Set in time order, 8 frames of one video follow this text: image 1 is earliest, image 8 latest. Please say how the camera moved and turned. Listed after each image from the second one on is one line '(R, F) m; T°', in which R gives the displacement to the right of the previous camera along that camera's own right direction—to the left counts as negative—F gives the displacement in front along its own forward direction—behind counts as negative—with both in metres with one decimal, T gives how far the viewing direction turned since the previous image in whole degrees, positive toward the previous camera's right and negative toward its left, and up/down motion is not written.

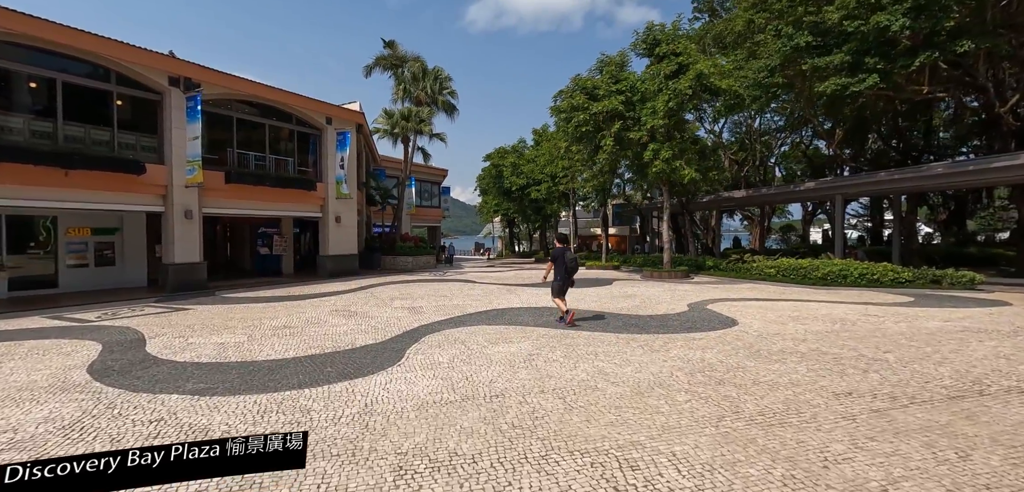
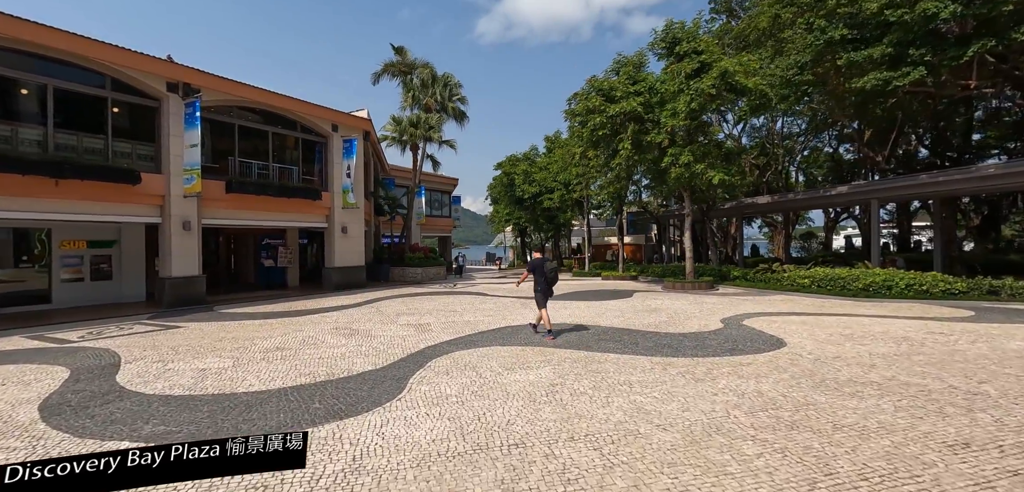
(-0.1, +0.9) m; -1°
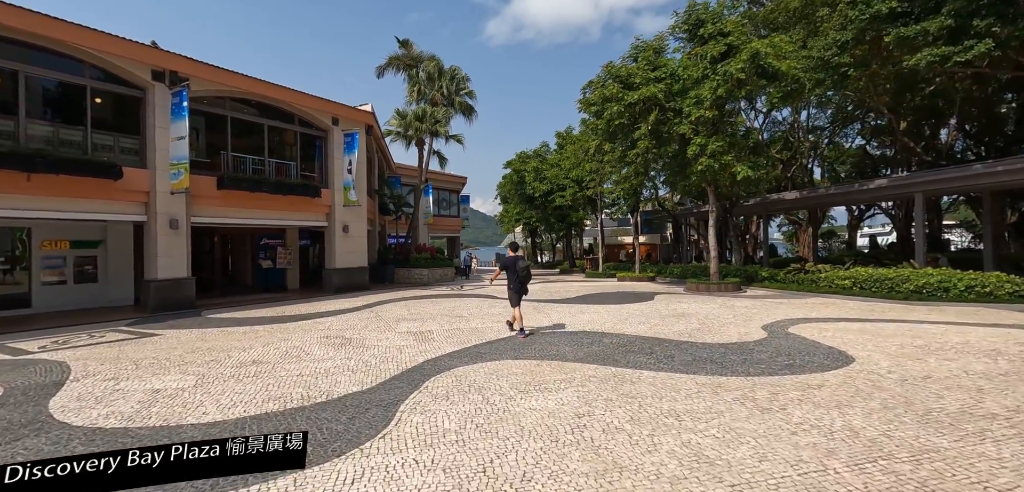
(-0.1, +1.2) m; -1°
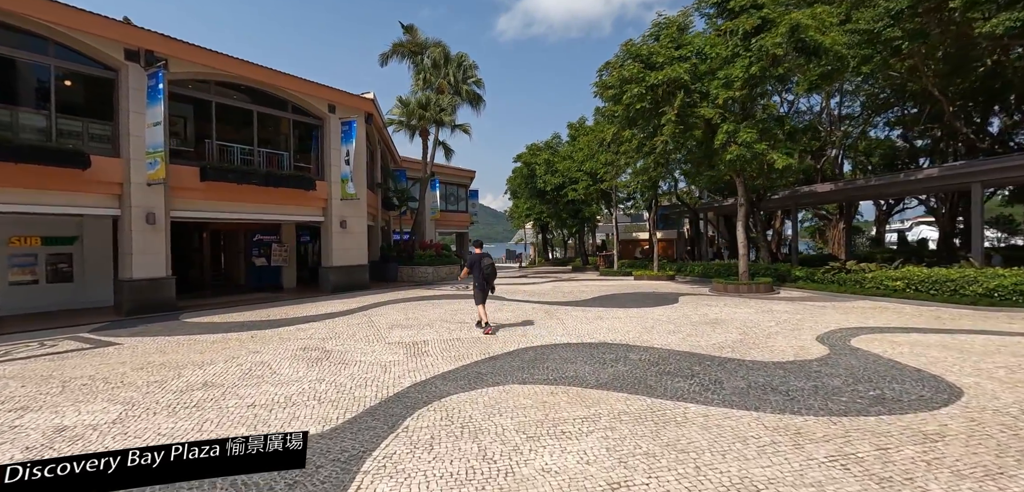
(0.0, +1.4) m; -1°
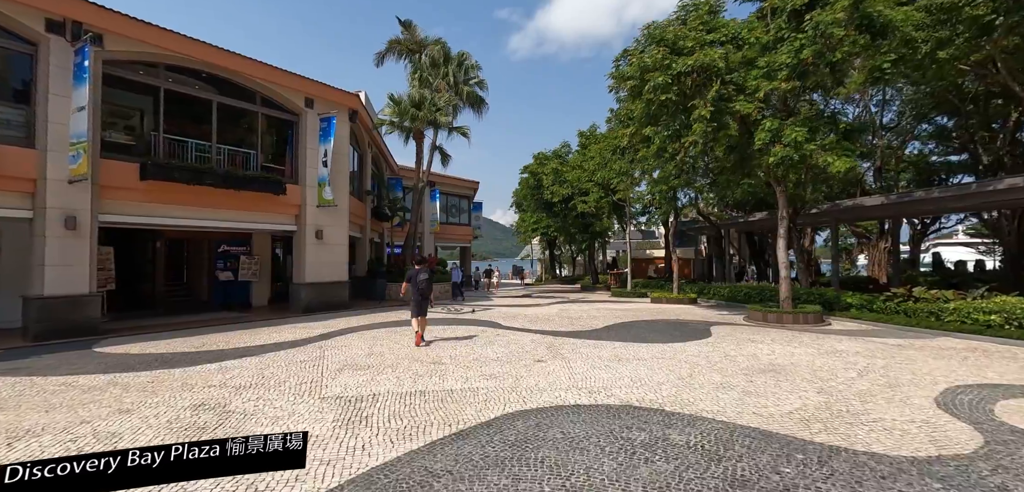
(+0.3, +2.3) m; -1°
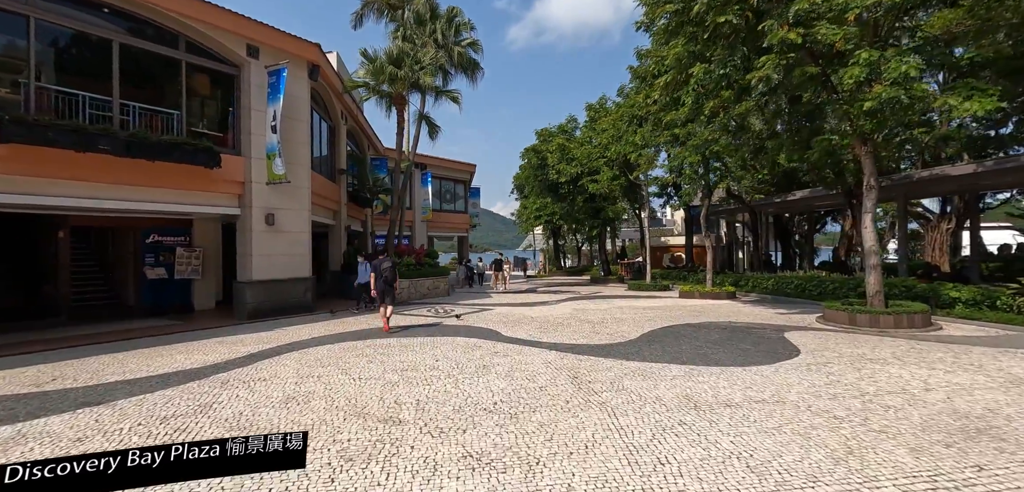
(0.0, +3.1) m; 0°
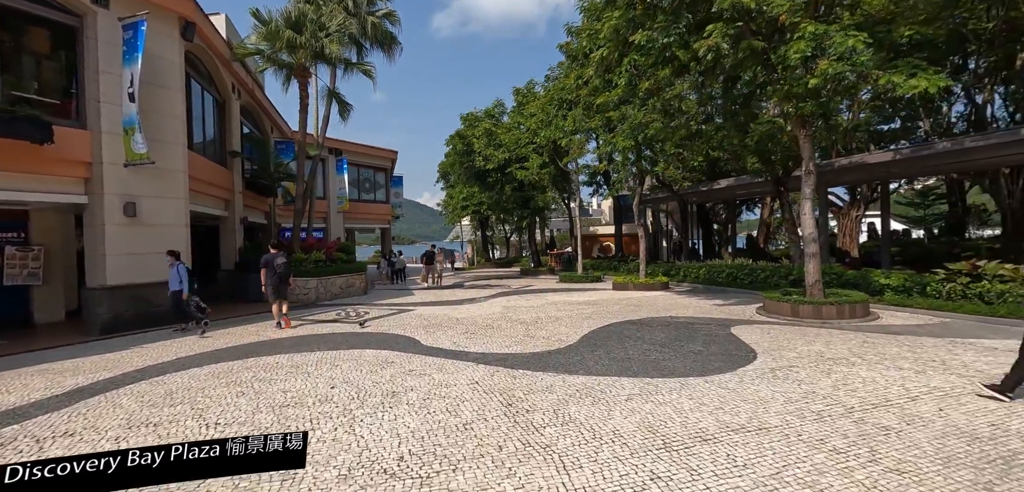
(+0.2, +1.5) m; +9°
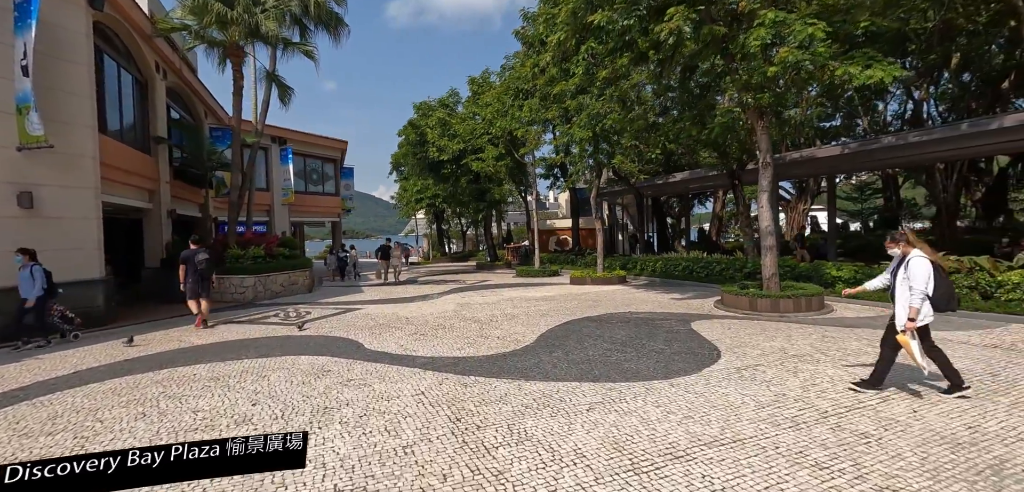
(+0.1, +0.6) m; +5°
